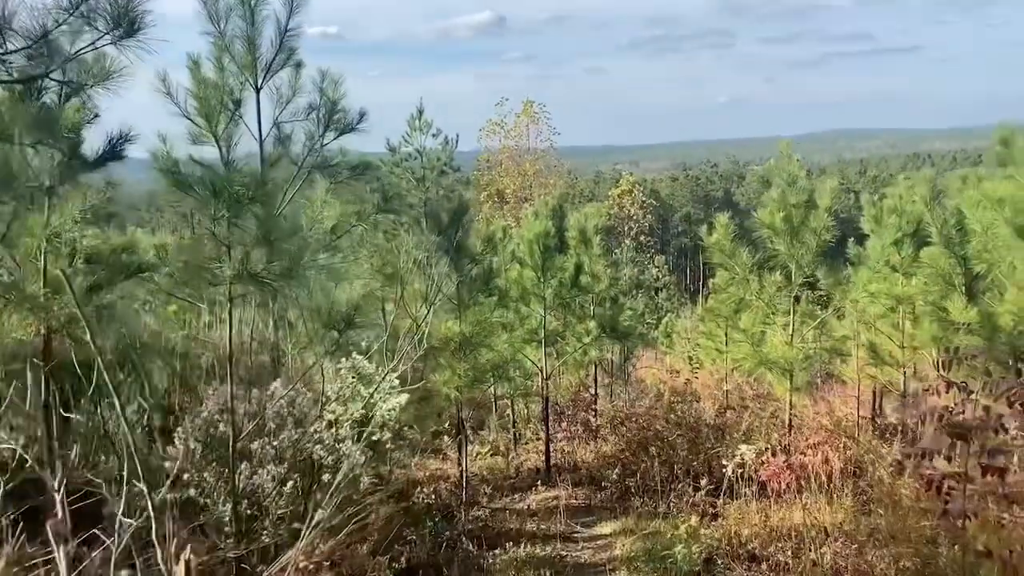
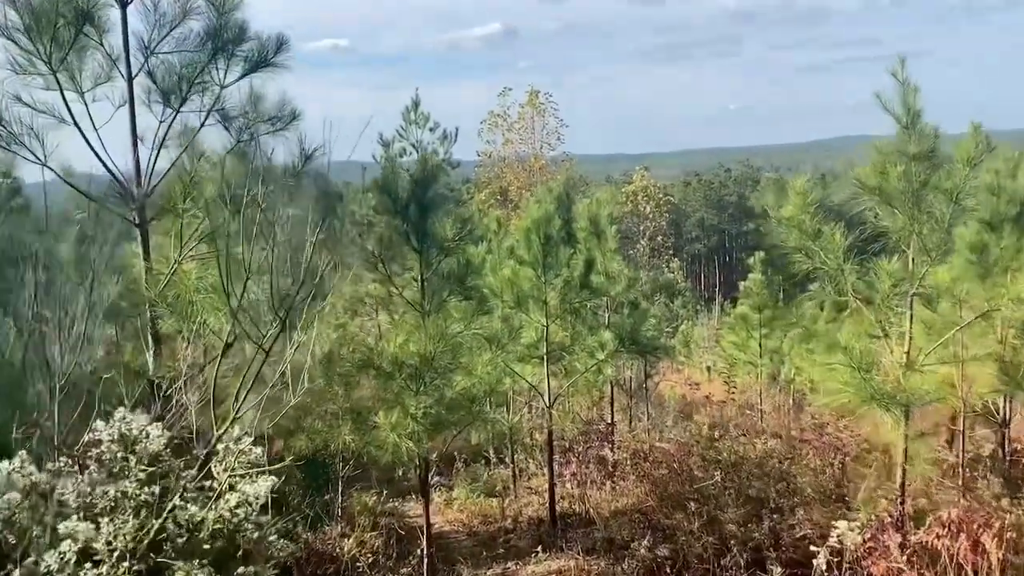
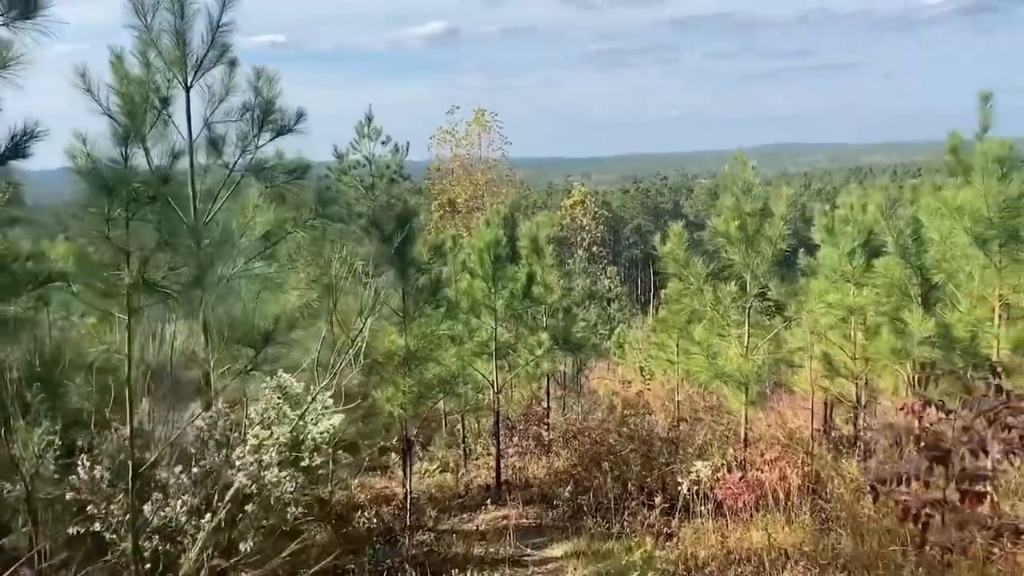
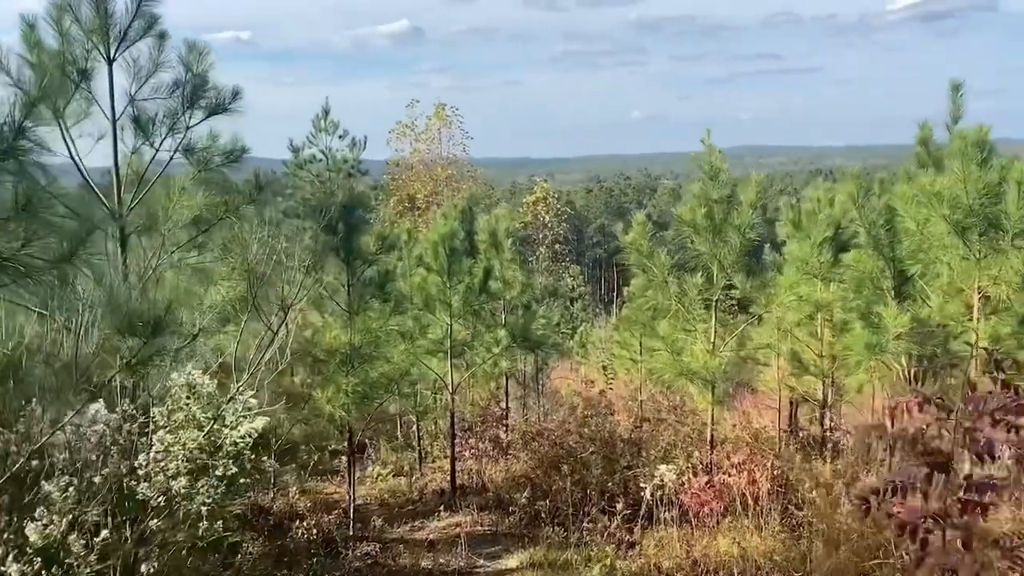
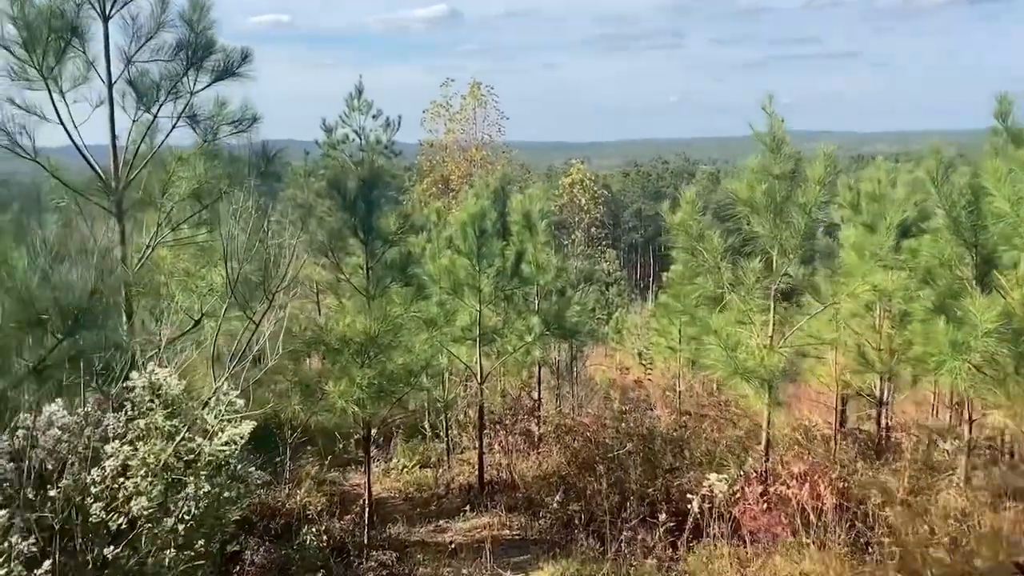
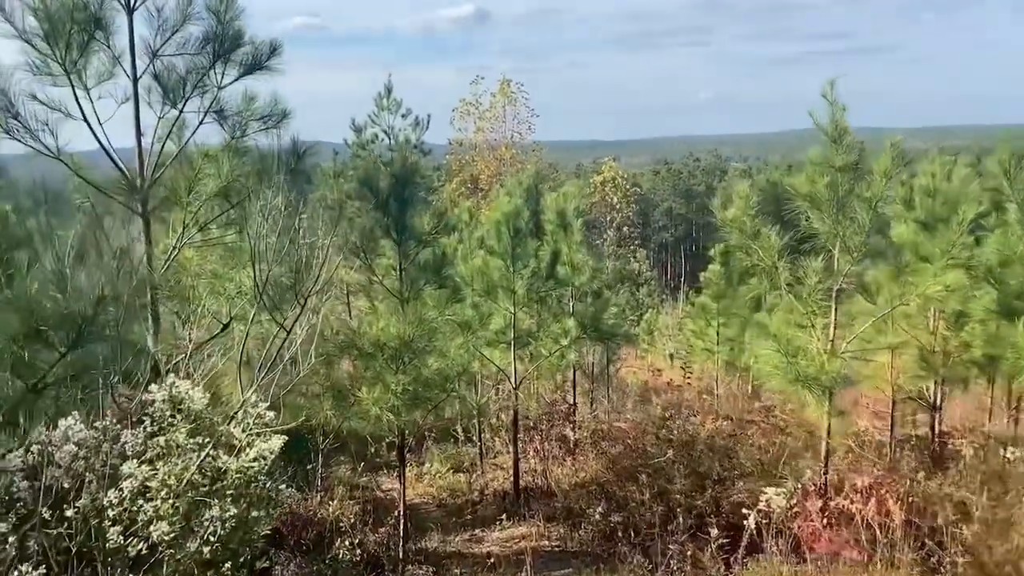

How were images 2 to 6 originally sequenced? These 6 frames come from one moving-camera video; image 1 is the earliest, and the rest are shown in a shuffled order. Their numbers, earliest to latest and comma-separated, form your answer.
3, 4, 5, 6, 2
